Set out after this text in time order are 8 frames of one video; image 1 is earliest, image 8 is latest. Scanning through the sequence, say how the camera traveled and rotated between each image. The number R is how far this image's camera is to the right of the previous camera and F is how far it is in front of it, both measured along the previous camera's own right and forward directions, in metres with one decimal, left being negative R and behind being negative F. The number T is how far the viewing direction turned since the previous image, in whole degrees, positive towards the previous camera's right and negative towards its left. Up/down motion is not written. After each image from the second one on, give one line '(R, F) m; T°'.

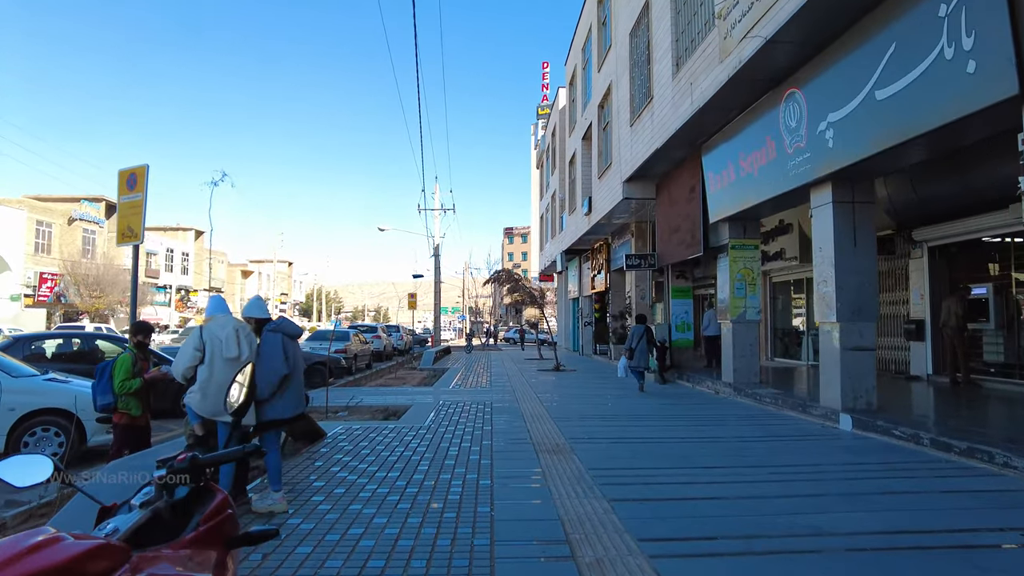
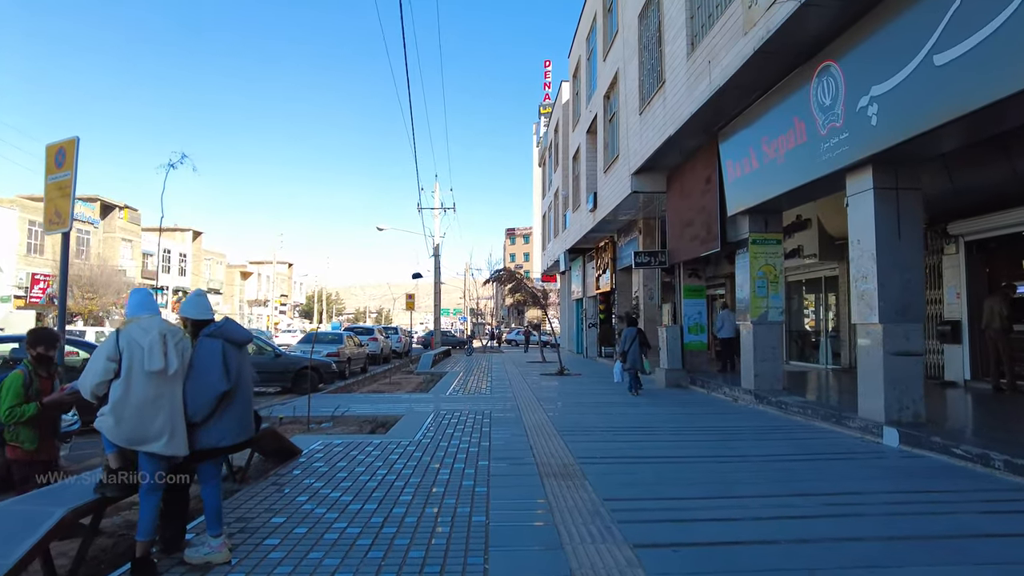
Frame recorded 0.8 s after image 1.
(0.0, +1.0) m; 0°
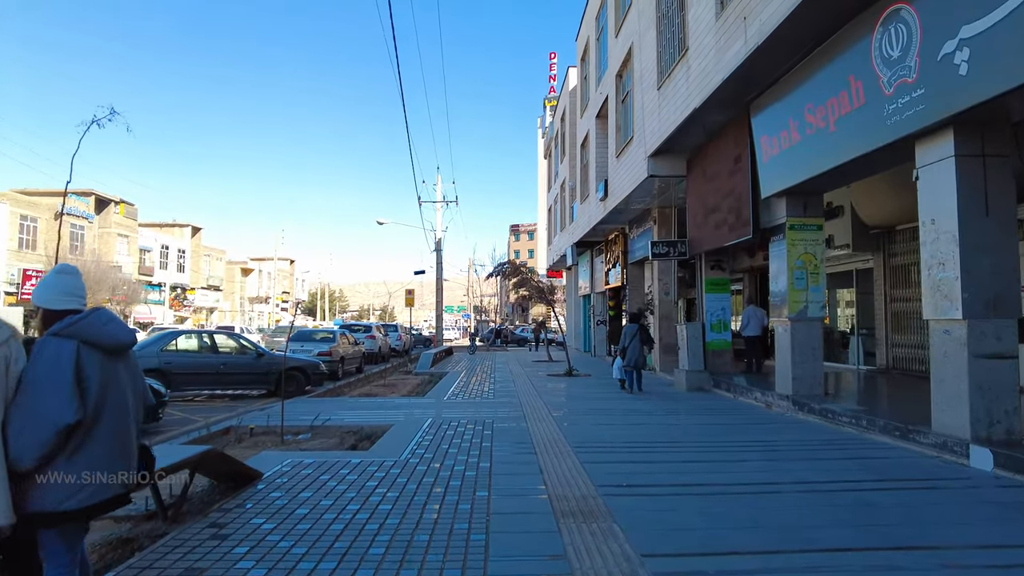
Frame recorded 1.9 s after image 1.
(0.0, +1.3) m; 0°
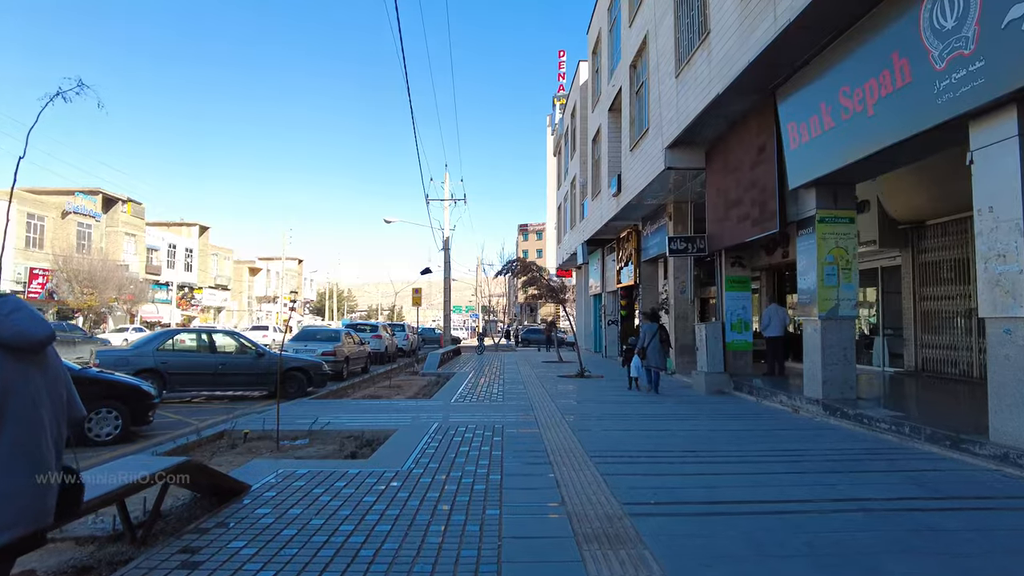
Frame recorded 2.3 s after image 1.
(0.0, +0.6) m; -1°
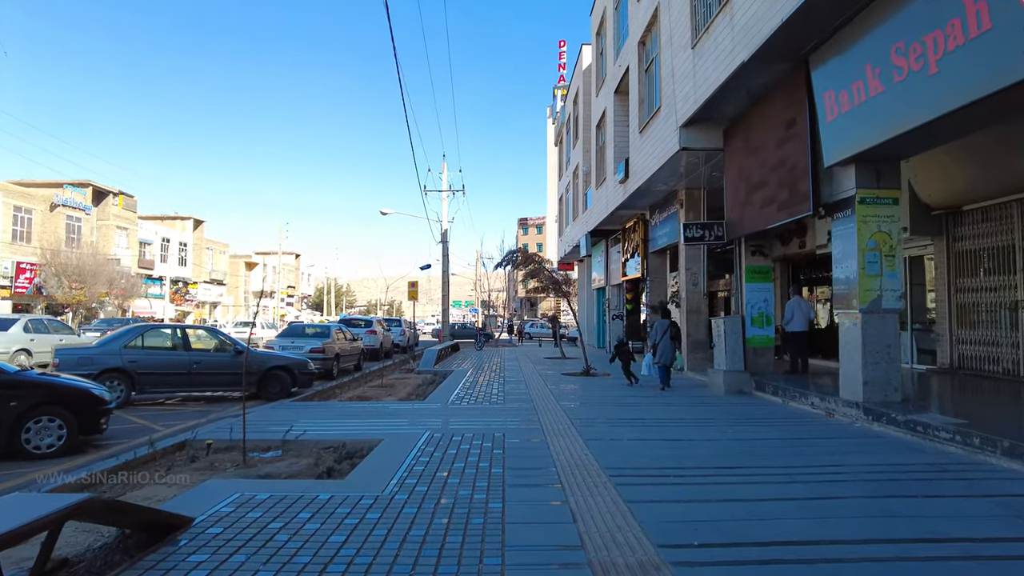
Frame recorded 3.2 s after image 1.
(0.0, +1.0) m; 0°
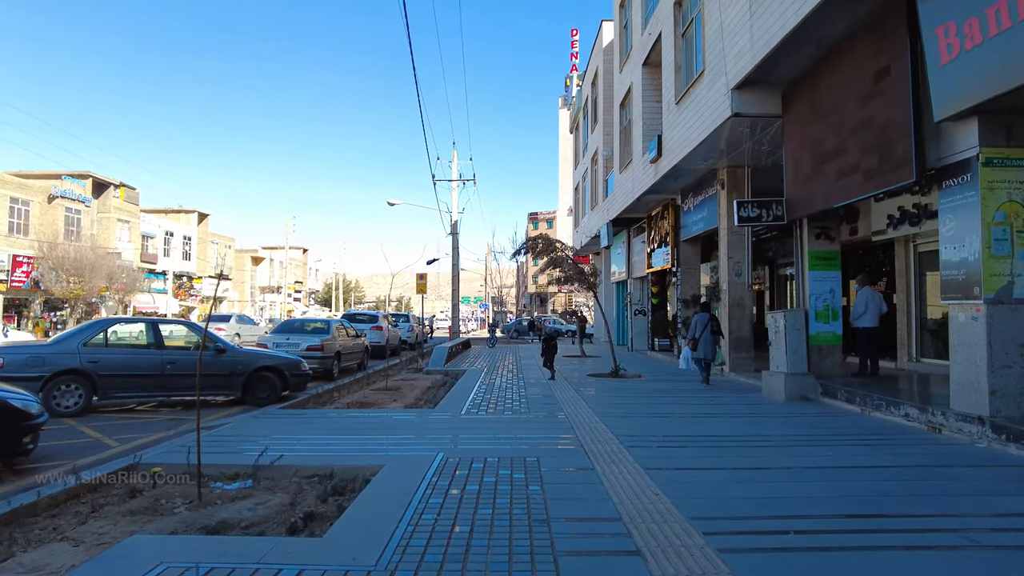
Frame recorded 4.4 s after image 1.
(-0.3, +1.7) m; -1°
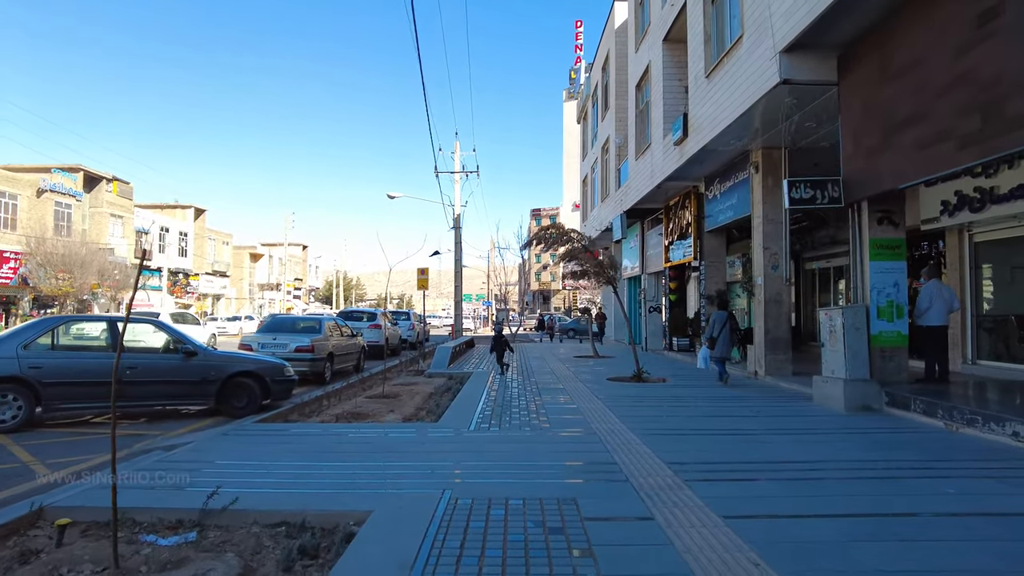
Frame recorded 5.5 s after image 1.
(-0.2, +1.4) m; 0°
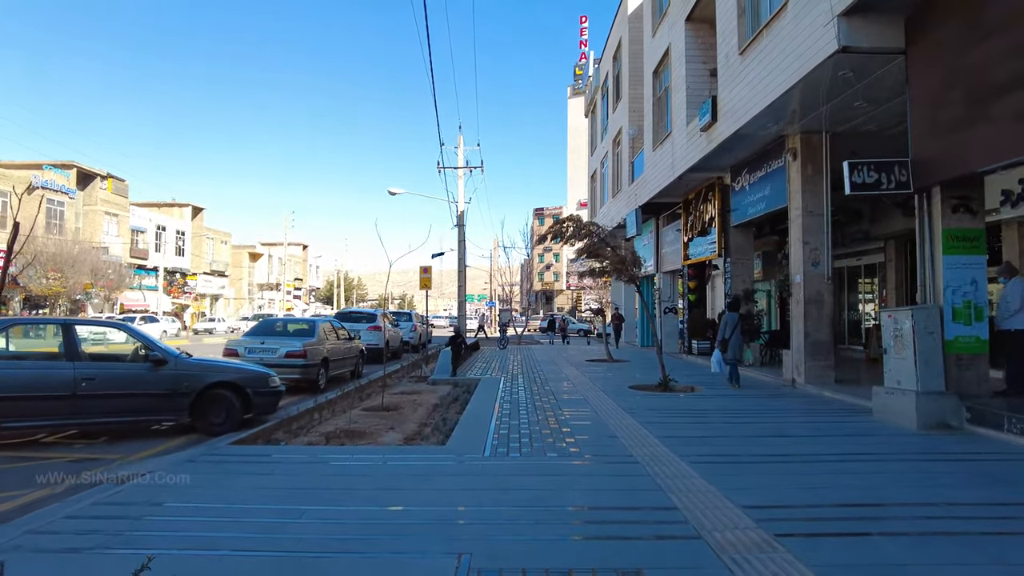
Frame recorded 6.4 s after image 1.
(-0.2, +1.2) m; 0°
